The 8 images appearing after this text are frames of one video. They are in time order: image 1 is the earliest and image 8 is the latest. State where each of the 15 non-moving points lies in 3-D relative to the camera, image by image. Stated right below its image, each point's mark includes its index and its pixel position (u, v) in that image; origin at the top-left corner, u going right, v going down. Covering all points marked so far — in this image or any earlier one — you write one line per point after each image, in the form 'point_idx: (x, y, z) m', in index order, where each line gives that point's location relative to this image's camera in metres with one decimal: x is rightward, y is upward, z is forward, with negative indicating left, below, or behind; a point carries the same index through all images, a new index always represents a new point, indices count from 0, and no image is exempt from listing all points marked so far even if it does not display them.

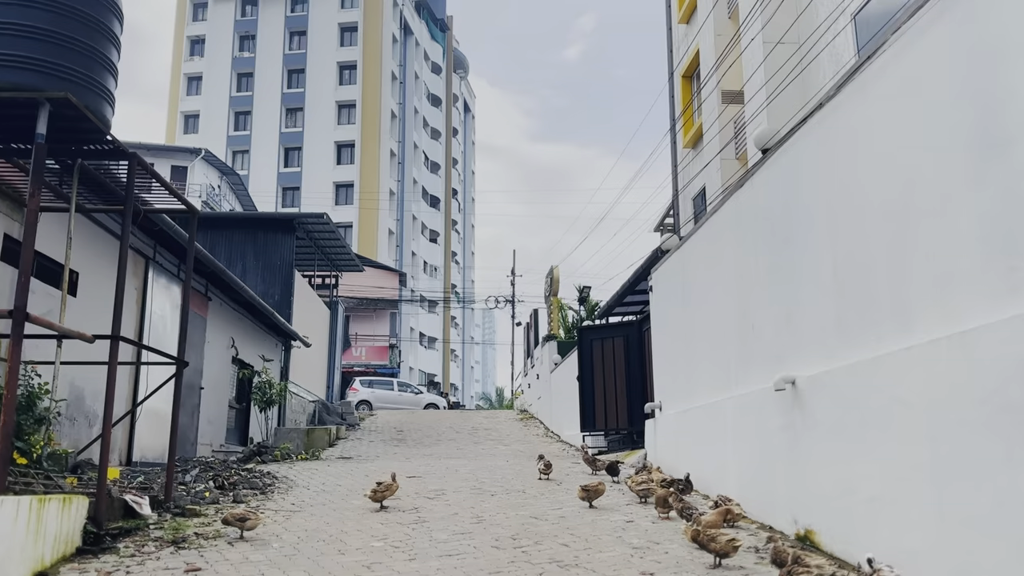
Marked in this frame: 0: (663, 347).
0: (+2.4, -0.8, +12.3) m
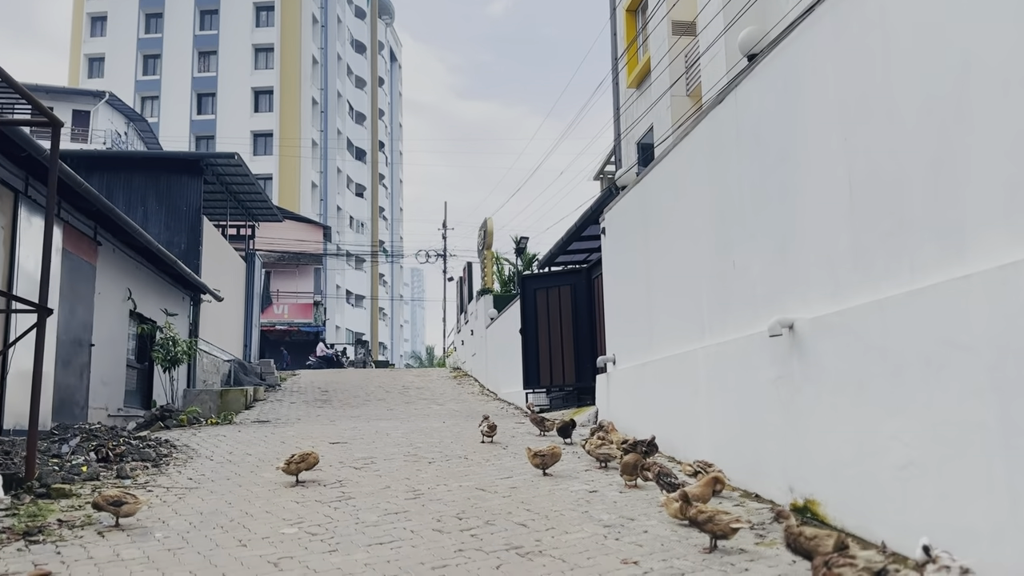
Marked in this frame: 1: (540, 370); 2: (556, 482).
0: (+1.5, 0.0, +11.1) m
1: (+0.6, -1.4, +14.4) m
2: (+0.4, -1.8, +7.6) m
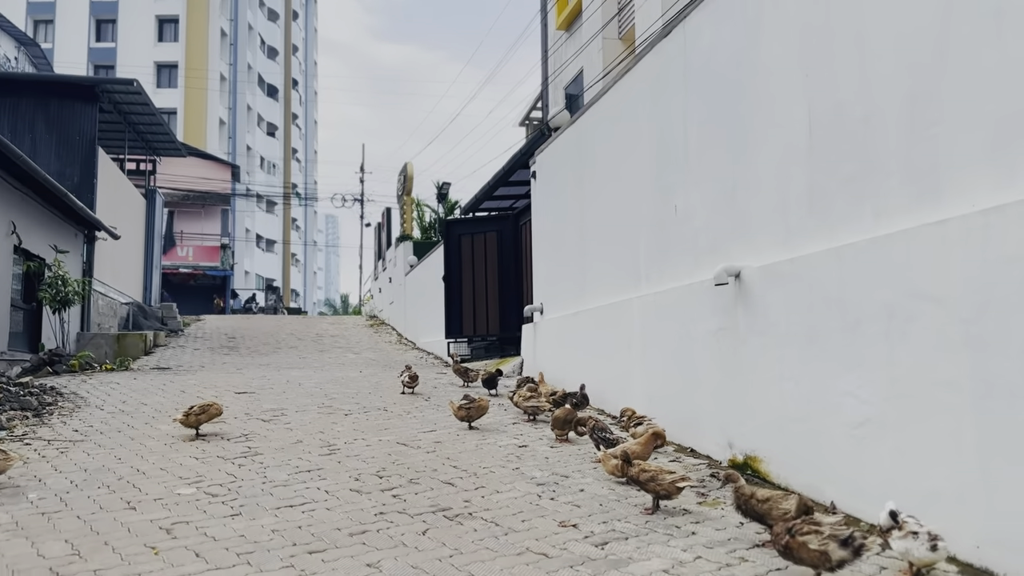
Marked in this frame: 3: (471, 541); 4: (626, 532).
0: (+0.6, +0.6, +10.7) m
1: (-0.8, -0.5, +13.9) m
2: (-0.2, -1.3, +7.2) m
3: (-0.2, -1.3, +4.3) m
4: (+0.6, -1.3, +4.5) m
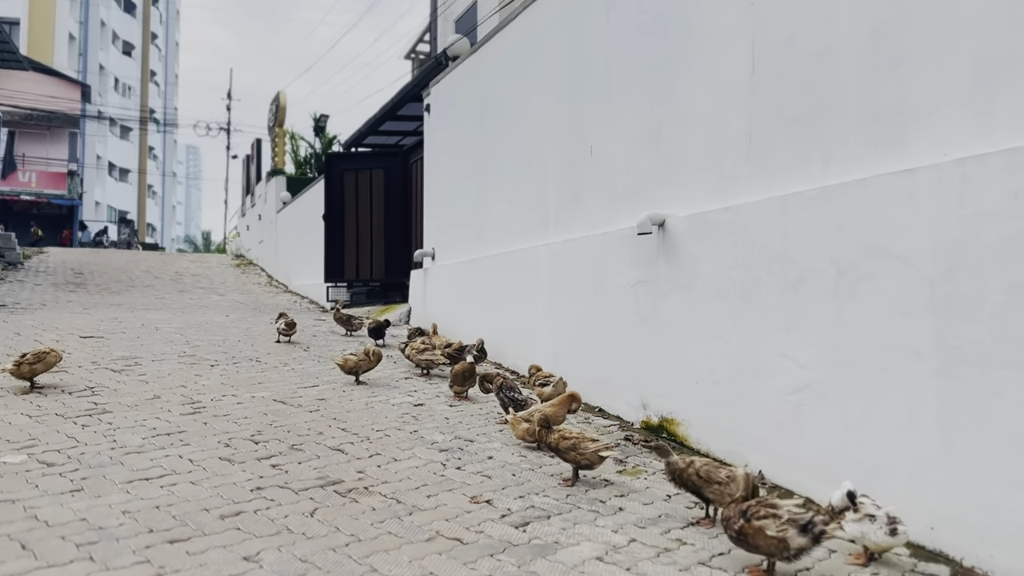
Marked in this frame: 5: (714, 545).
0: (-0.7, +1.3, +9.9) m
1: (-2.6, +0.4, +13.0) m
2: (-1.1, -0.8, +6.5) m
3: (-0.6, -1.0, +3.7) m
4: (+0.2, -1.0, +3.9) m
5: (+0.9, -1.1, +3.6) m
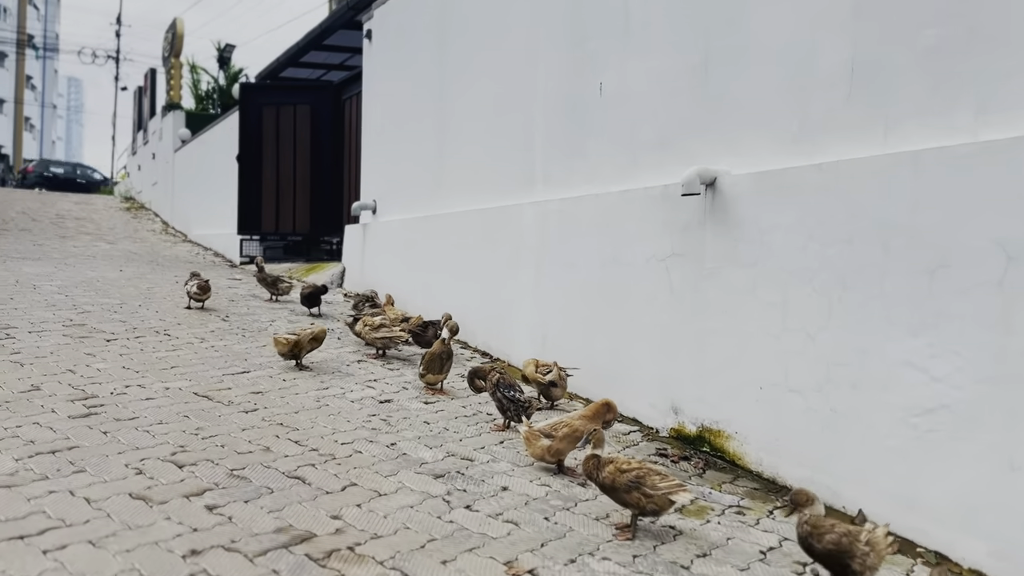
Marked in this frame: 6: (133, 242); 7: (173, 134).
0: (-1.2, +1.7, +8.5) m
1: (-3.4, +1.1, +11.3) m
2: (-1.2, -0.6, +5.2) m
3: (-0.4, -1.0, +2.5) m
4: (+0.4, -1.0, +2.8) m
5: (+1.1, -1.1, +2.5) m
6: (-7.2, +0.9, +16.0) m
7: (-7.6, +3.4, +18.8) m
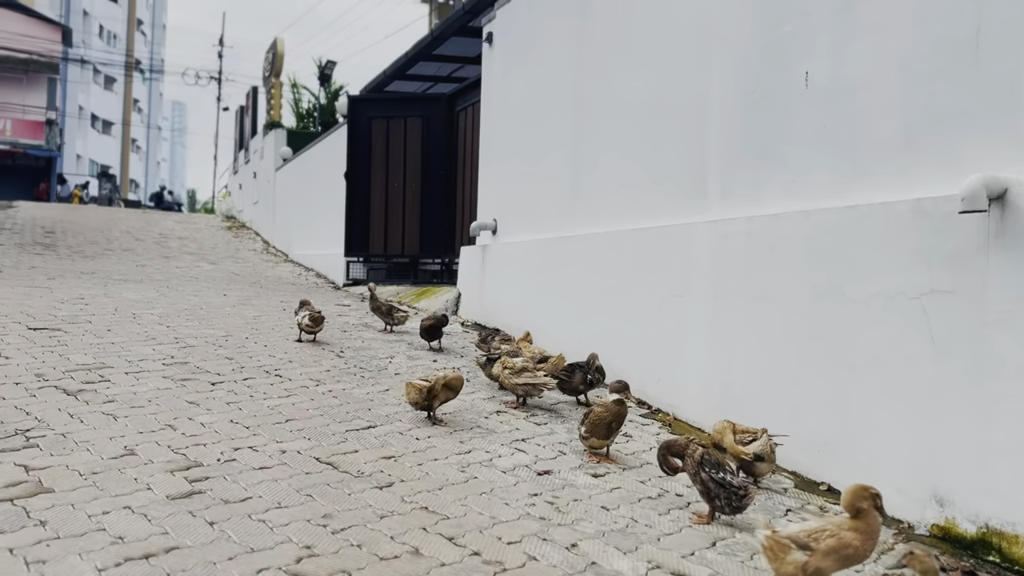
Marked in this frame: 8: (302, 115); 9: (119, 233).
0: (+0.1, +1.4, +7.6) m
1: (-1.8, +0.7, +10.6) m
2: (-0.2, -0.8, +4.2) m
3: (+0.3, -1.2, +1.4) m
4: (+1.0, -1.2, +1.7) m
5: (+1.7, -1.3, +1.4) m
6: (-5.2, +0.5, +15.6) m
7: (-5.2, +3.0, +18.5) m
8: (-5.0, +4.1, +19.8) m
9: (-8.3, +1.2, +17.7) m
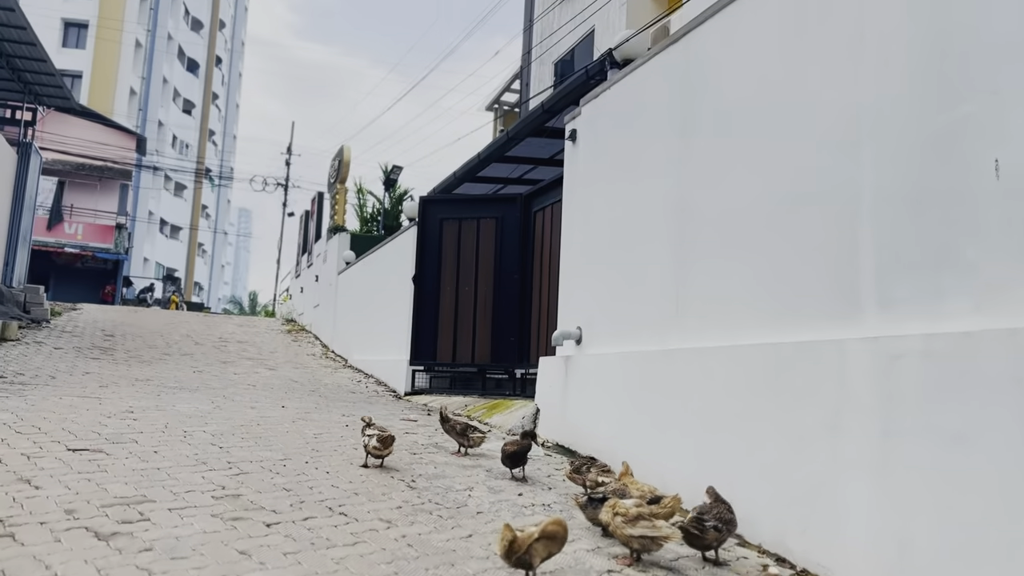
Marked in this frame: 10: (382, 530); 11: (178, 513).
0: (+0.9, +0.5, +6.9) m
1: (-0.9, -0.6, +9.9) m
2: (+0.3, -1.4, +3.3) m
3: (+0.6, -1.3, +0.4) m
4: (+1.4, -1.4, +0.7) m
5: (+2.1, -1.4, +0.3) m
6: (-3.9, -1.4, +15.1) m
7: (-3.8, +0.7, +18.2) m
8: (-3.4, +1.7, +19.6) m
9: (-6.9, -1.0, +17.4) m
10: (-0.7, -1.3, +4.6) m
11: (-1.8, -1.2, +4.6) m
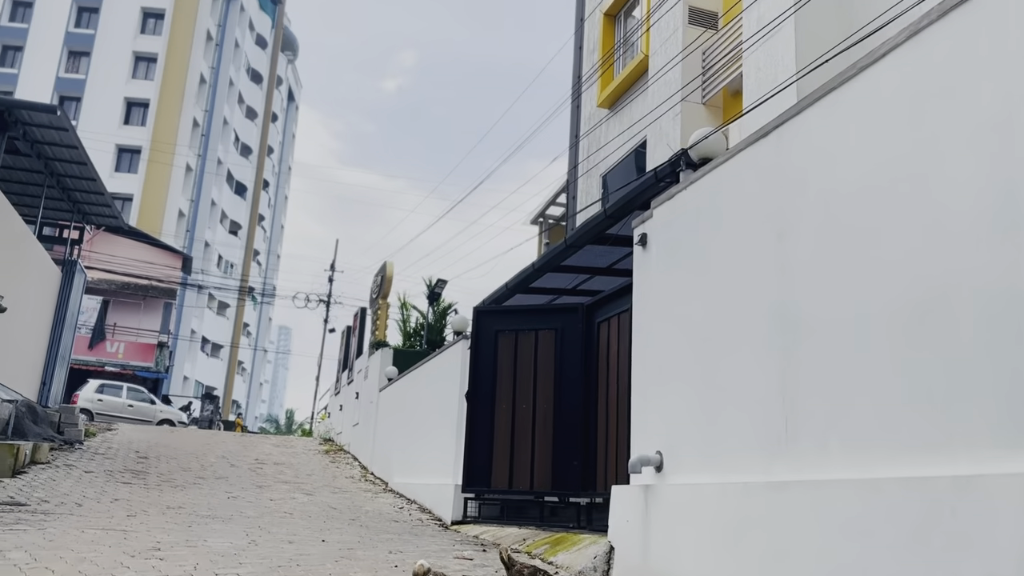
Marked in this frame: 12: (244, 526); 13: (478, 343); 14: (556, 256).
0: (+1.4, -0.4, +6.1) m
1: (-0.2, -1.9, +9.0) m
2: (+0.7, -1.7, +2.3) m
3: (+0.9, -1.3, -0.5) m
4: (+1.7, -1.4, -0.3) m
5: (+2.3, -1.4, -0.8) m
6: (-3.0, -3.5, +14.1) m
7: (-2.8, -1.8, +17.5) m
8: (-2.3, -1.0, +19.1) m
9: (-5.9, -3.4, +16.7) m
10: (-0.3, -1.9, +3.6) m
11: (-1.4, -1.8, +3.7) m
12: (-3.0, -2.7, +9.3) m
13: (-0.4, -0.7, +9.3) m
14: (+0.5, +0.4, +9.6) m
